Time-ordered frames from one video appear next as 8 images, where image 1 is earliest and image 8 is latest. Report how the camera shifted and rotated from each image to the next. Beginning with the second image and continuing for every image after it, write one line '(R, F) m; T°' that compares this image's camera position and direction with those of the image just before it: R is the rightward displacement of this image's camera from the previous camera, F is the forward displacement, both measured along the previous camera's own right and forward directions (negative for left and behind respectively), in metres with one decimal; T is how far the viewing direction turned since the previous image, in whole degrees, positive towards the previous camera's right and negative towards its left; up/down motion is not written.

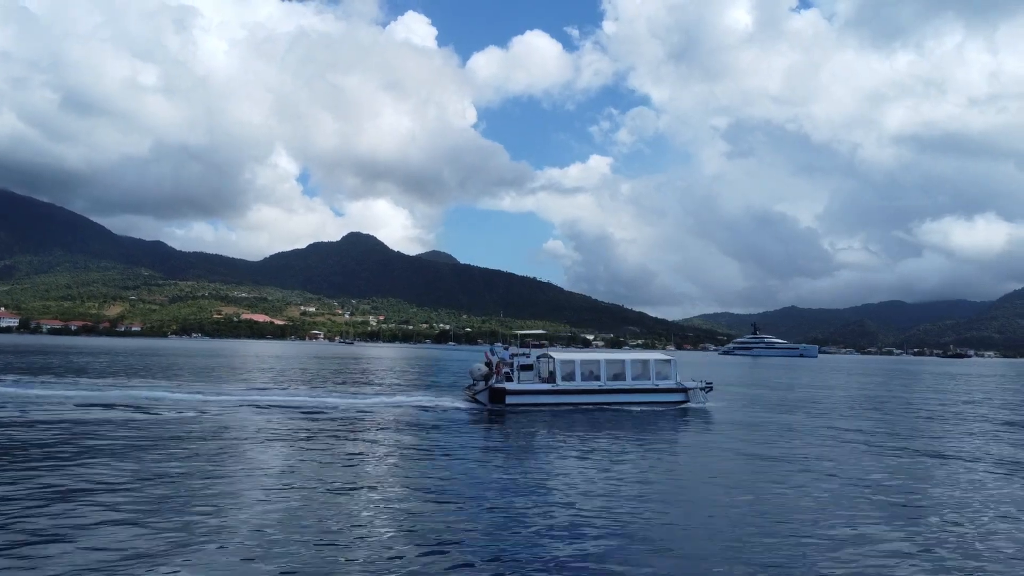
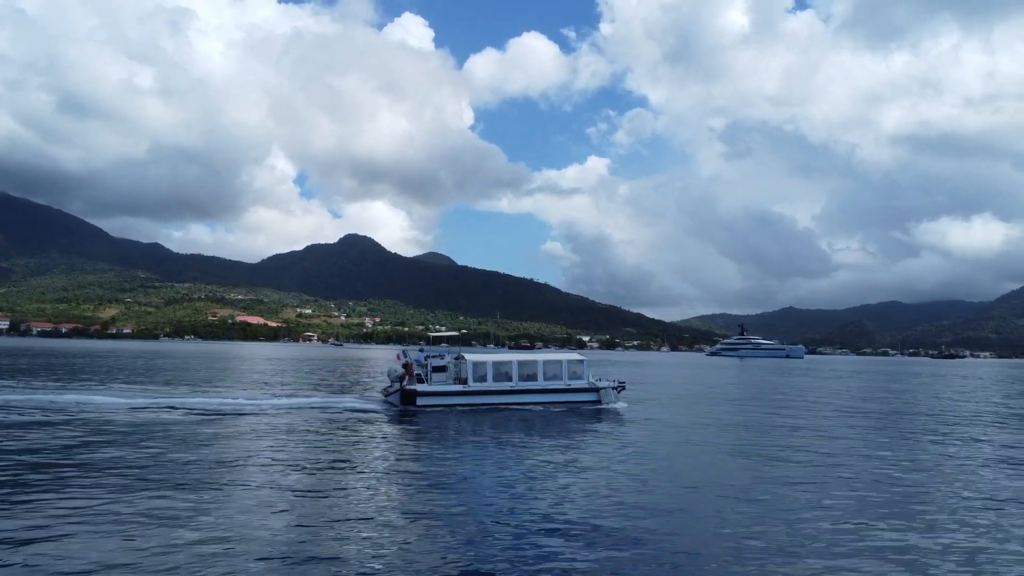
(+0.2, +0.1) m; 0°
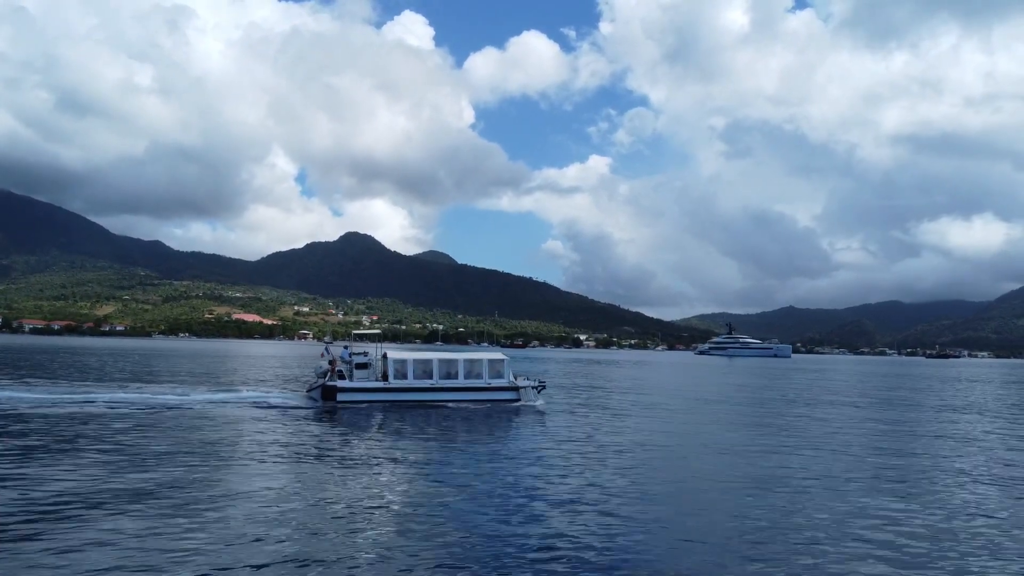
(+0.4, 0.0) m; 0°
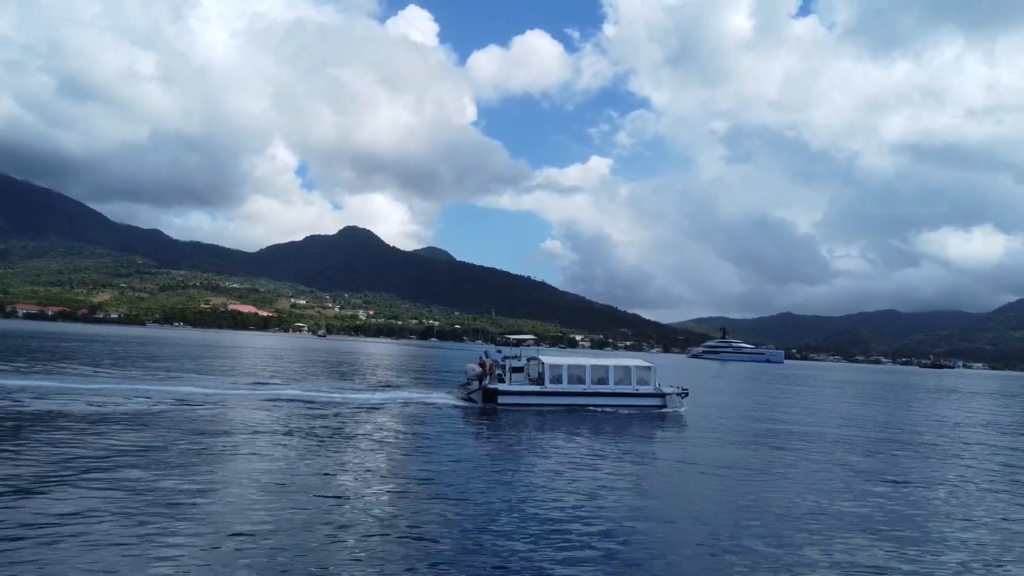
(+0.1, 0.0) m; 0°
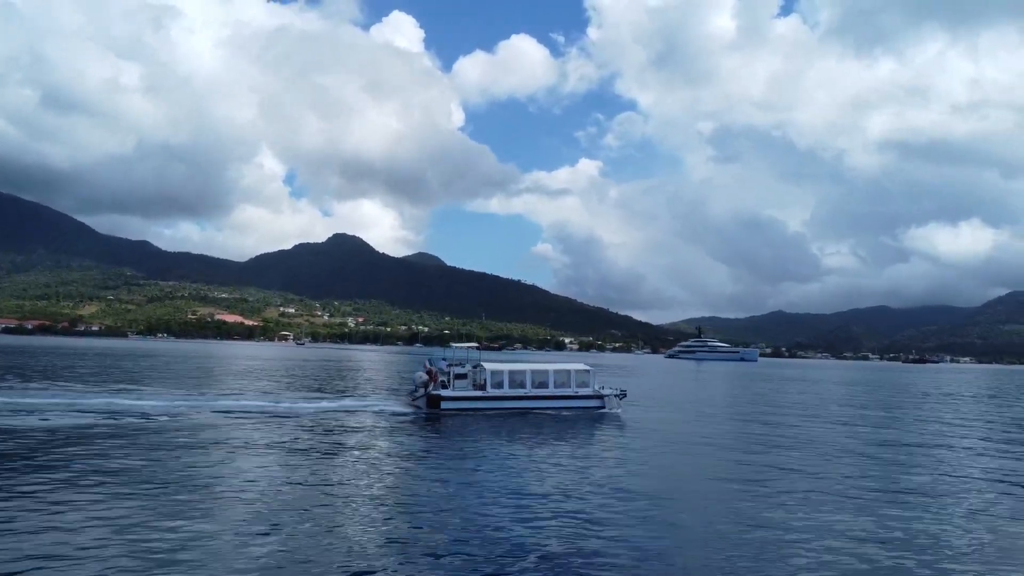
(+0.5, 0.0) m; +1°
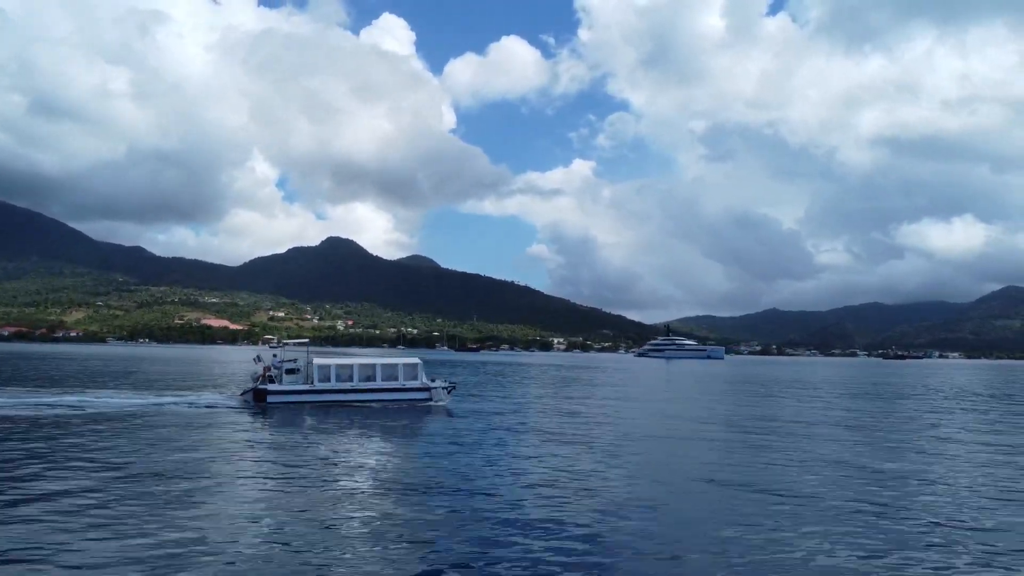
(+0.7, -0.2) m; 0°
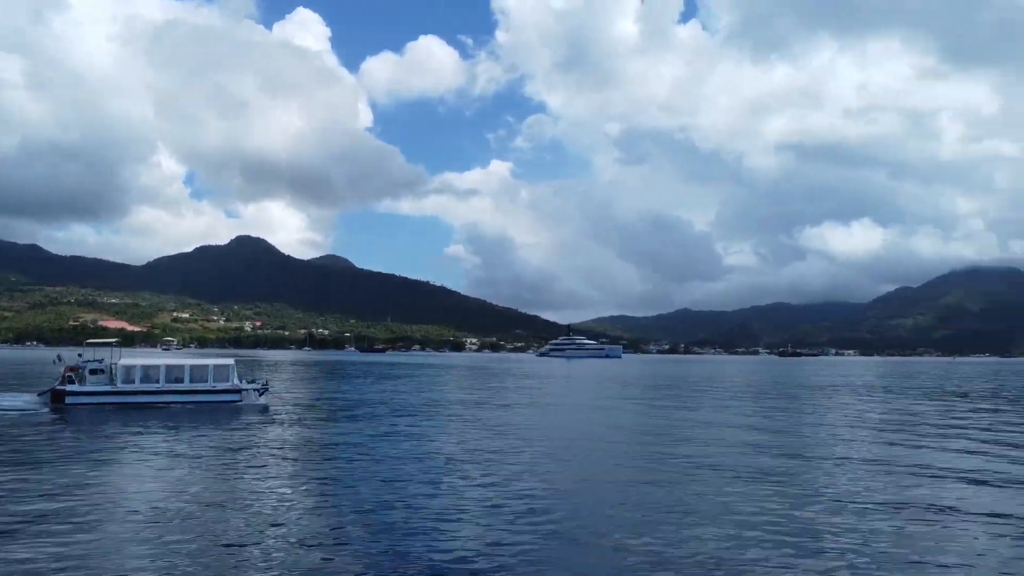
(+0.8, -0.3) m; +6°
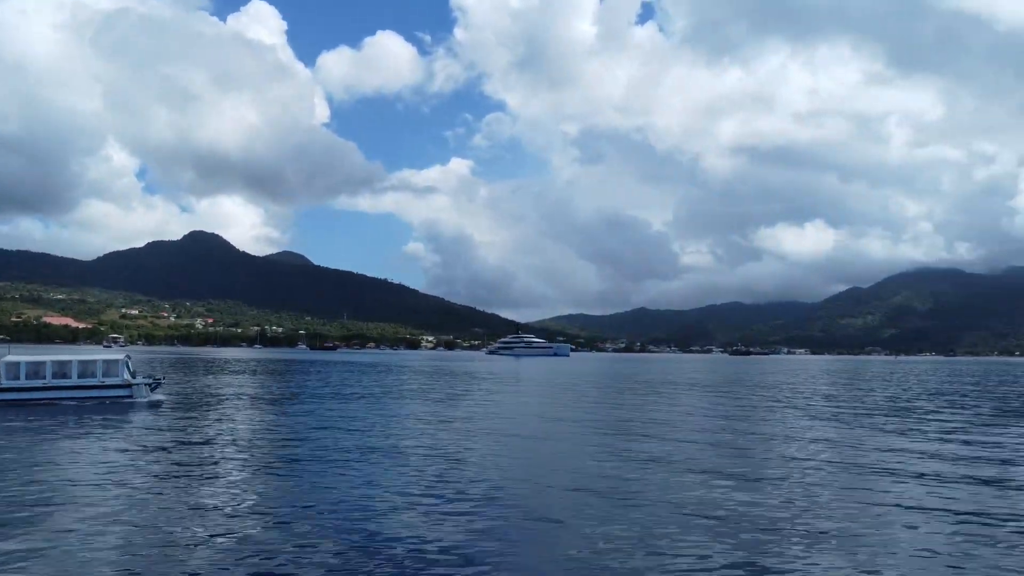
(+0.3, -0.2) m; +3°
